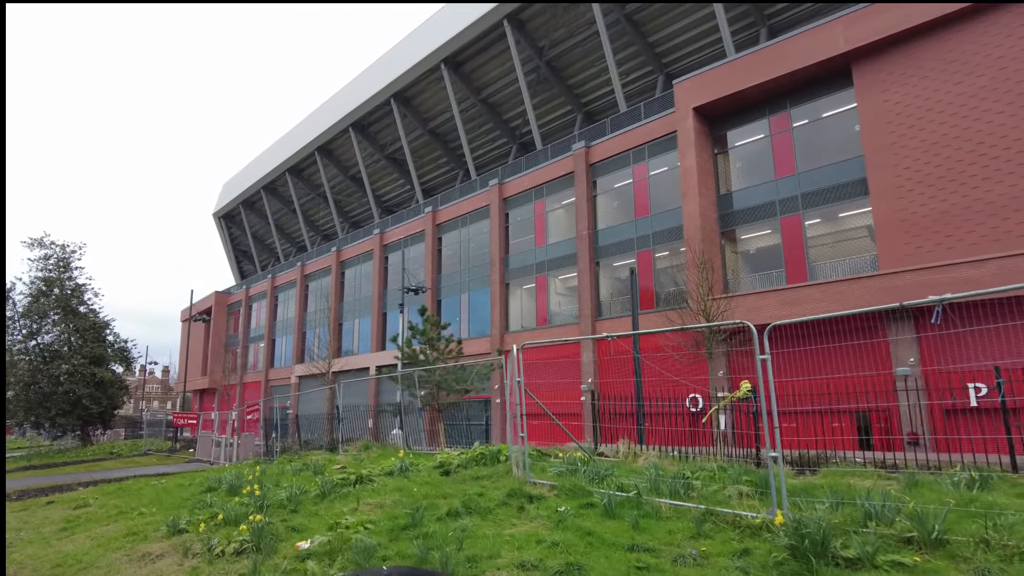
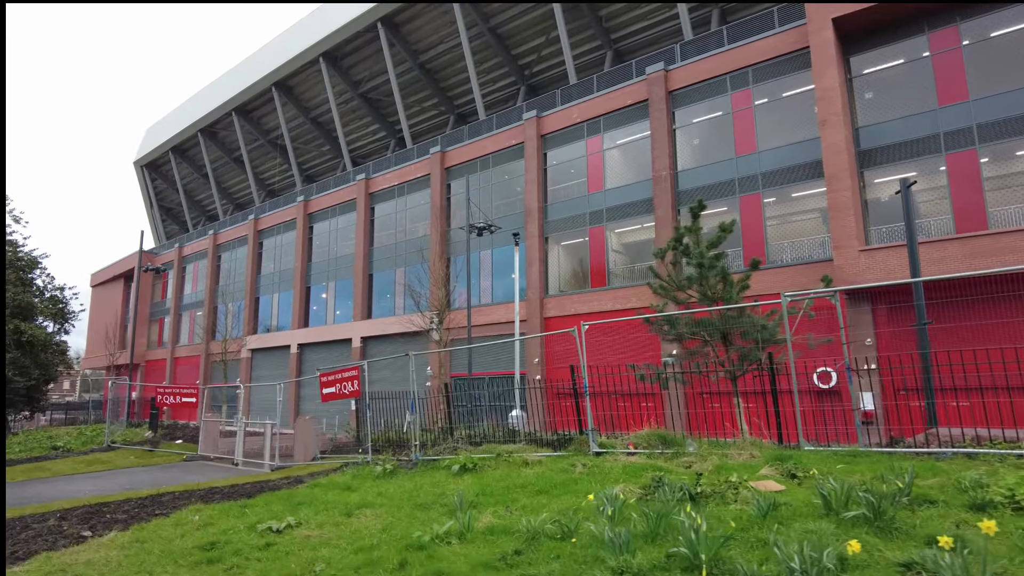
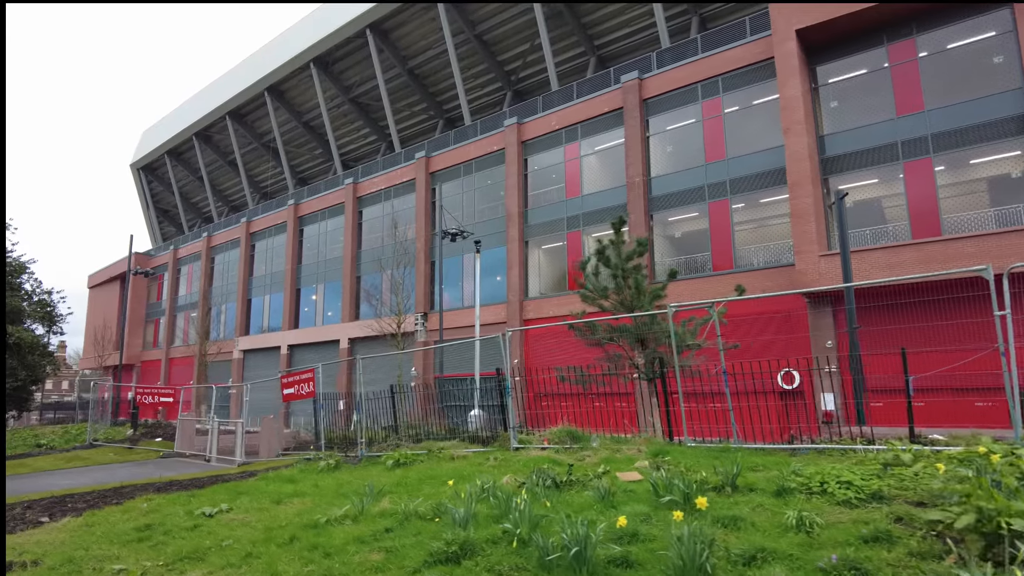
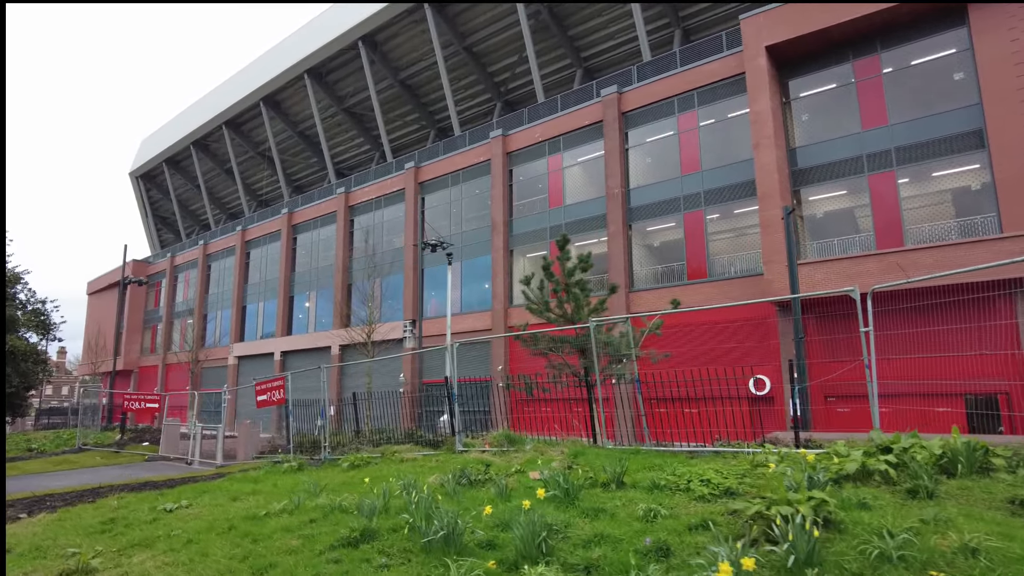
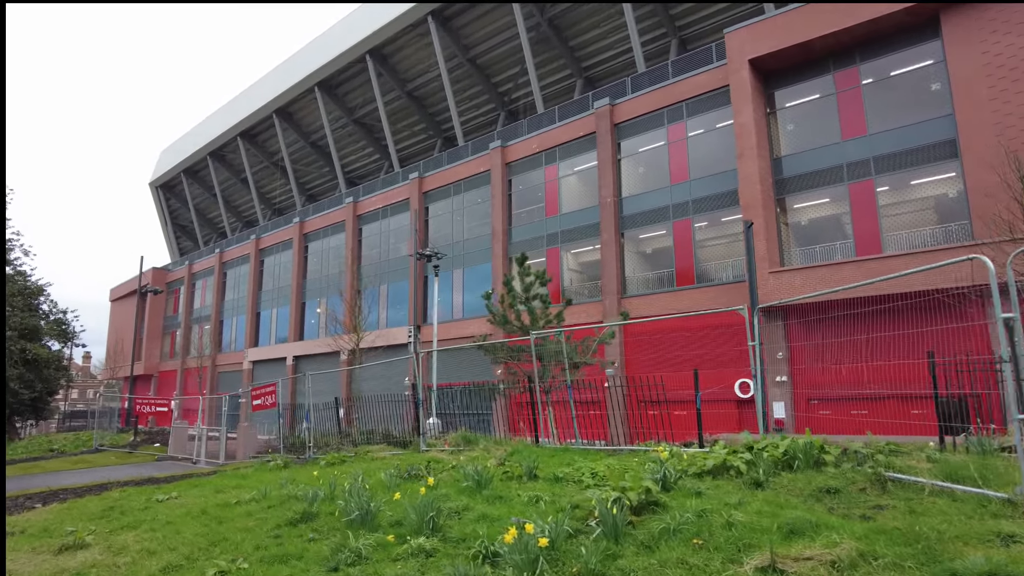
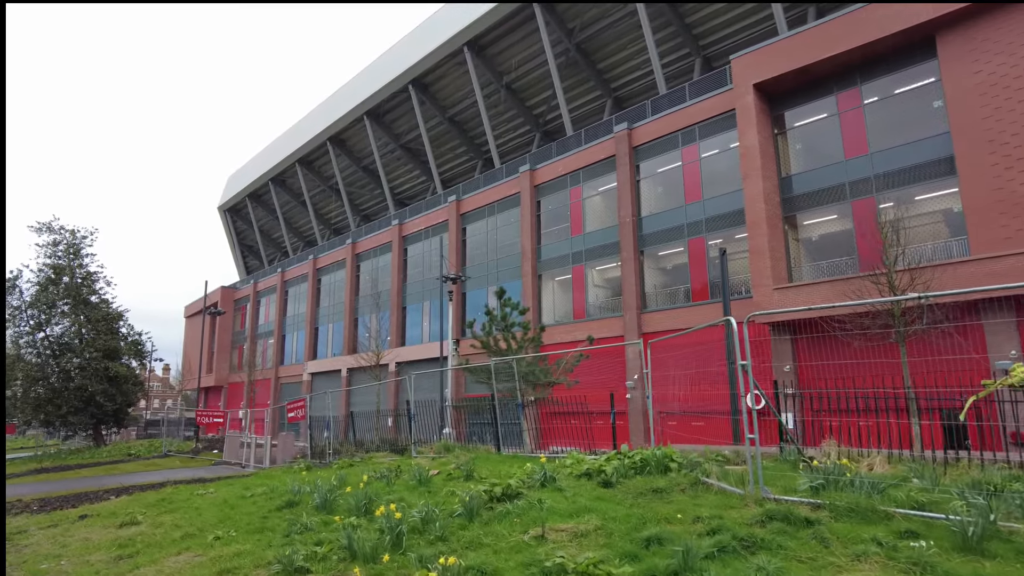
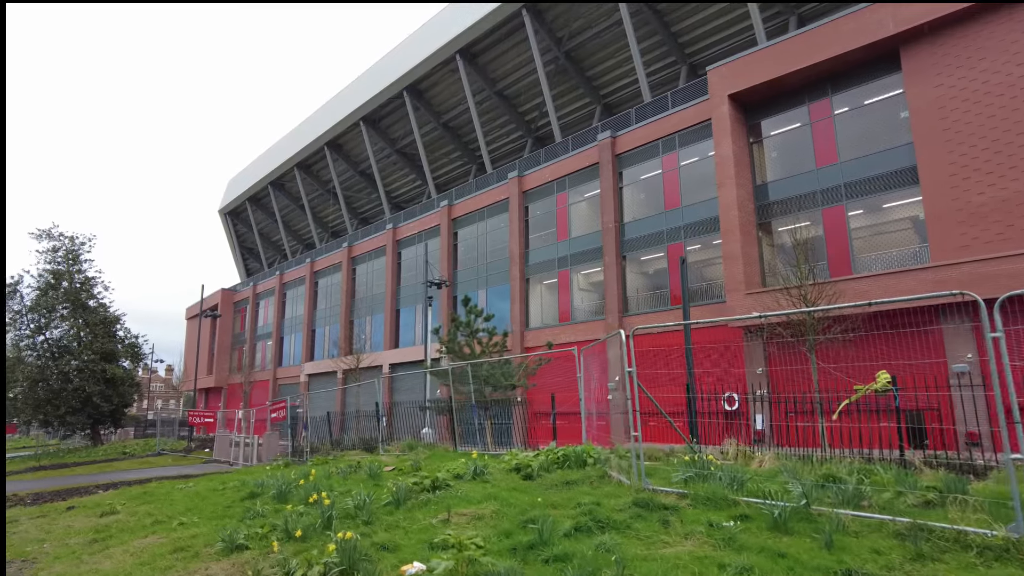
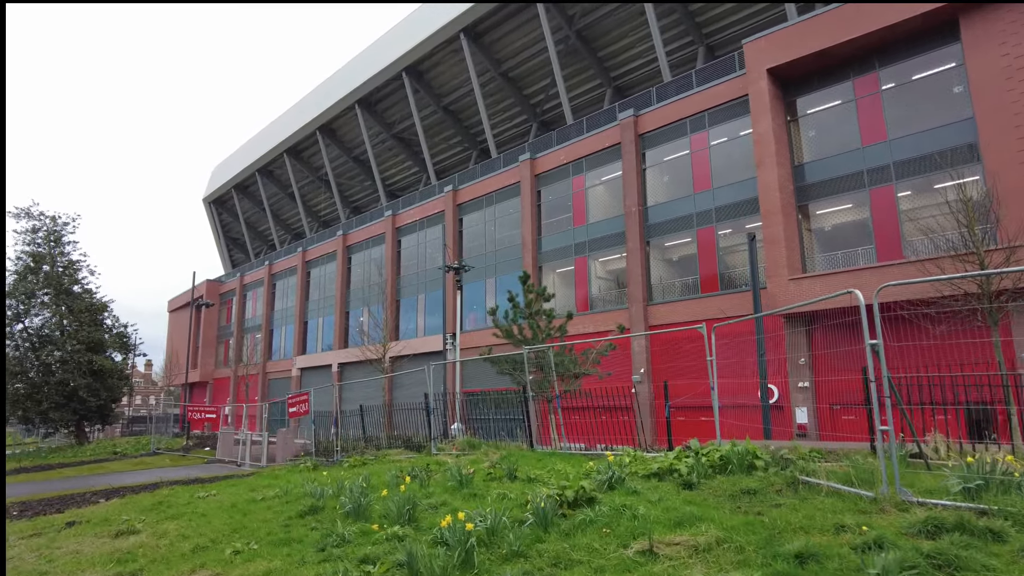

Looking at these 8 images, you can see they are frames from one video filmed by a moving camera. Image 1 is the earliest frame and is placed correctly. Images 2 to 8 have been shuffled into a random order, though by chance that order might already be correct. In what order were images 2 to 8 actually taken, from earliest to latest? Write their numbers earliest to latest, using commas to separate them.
7, 6, 8, 5, 4, 3, 2
